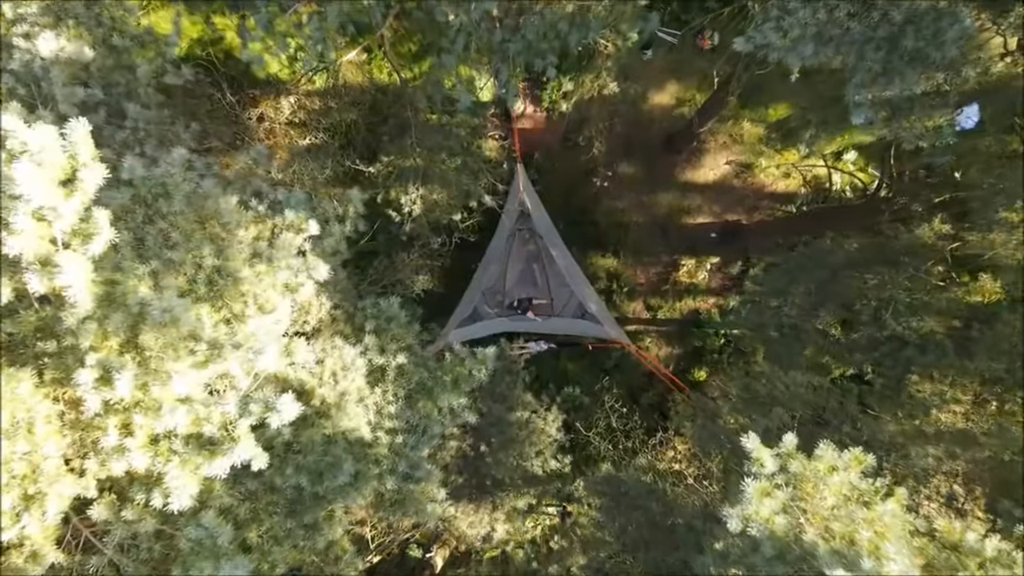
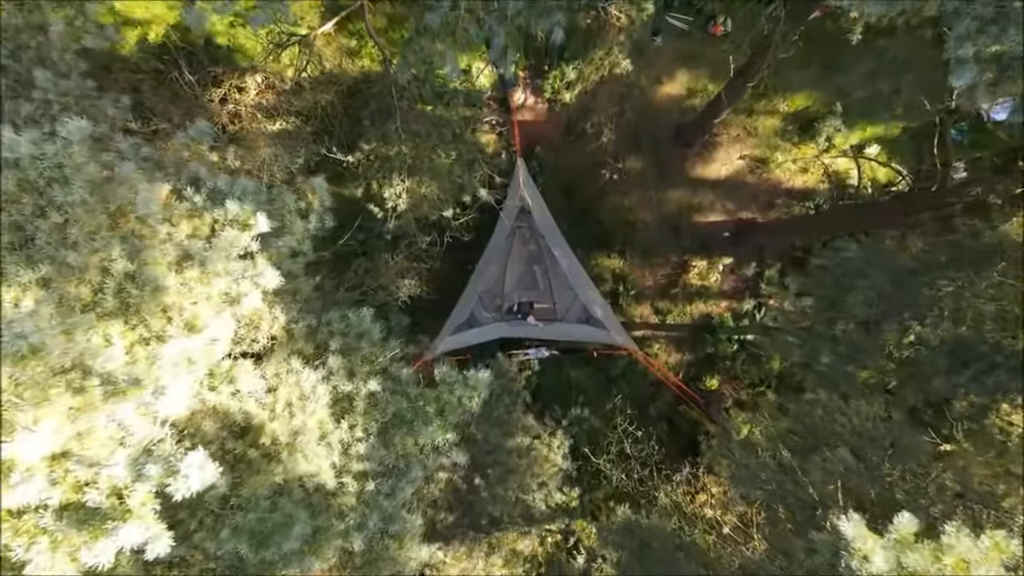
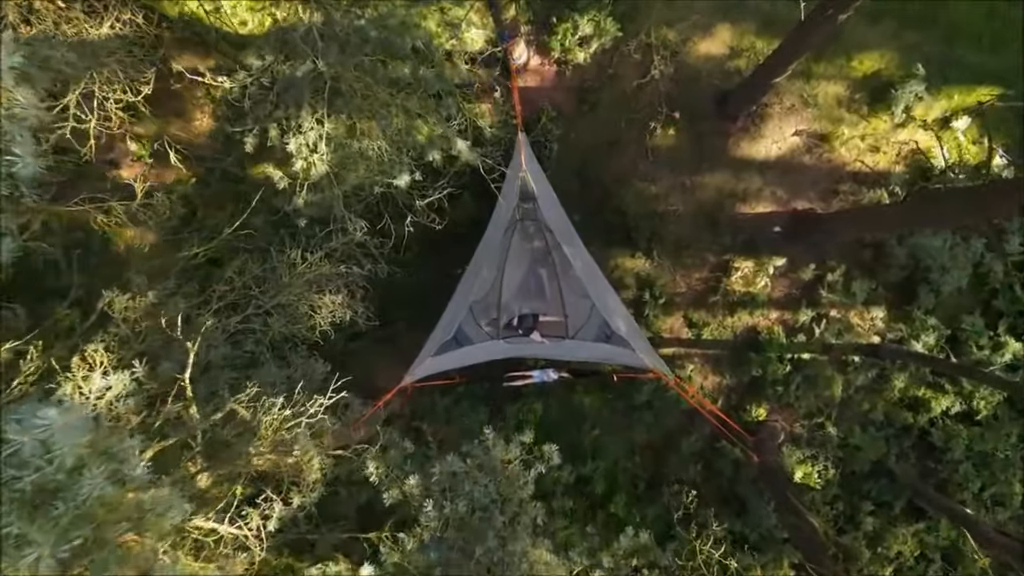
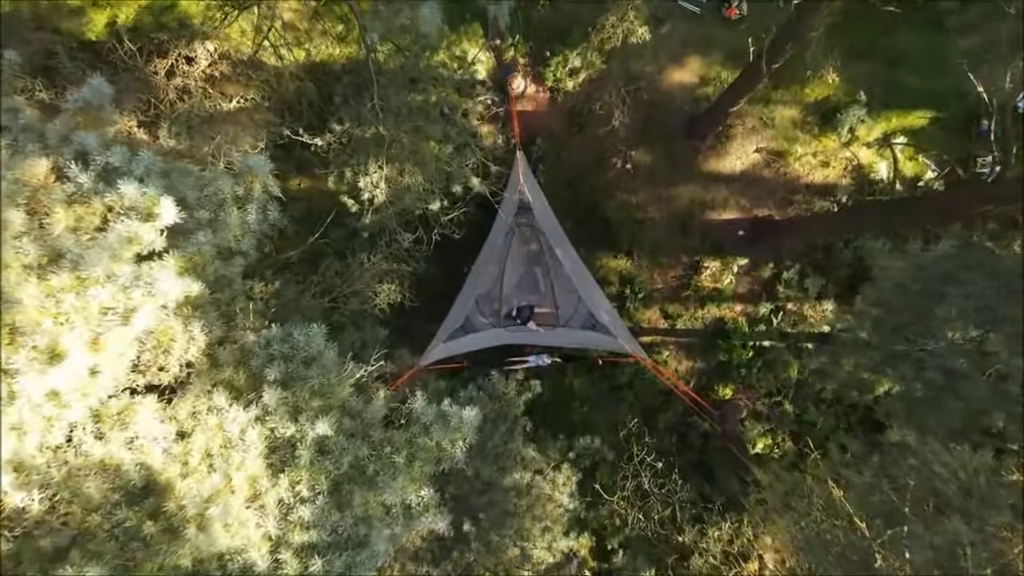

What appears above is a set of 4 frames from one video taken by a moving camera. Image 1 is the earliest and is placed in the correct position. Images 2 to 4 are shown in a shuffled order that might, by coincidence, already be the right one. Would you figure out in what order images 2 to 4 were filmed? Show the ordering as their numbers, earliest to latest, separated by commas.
2, 4, 3
